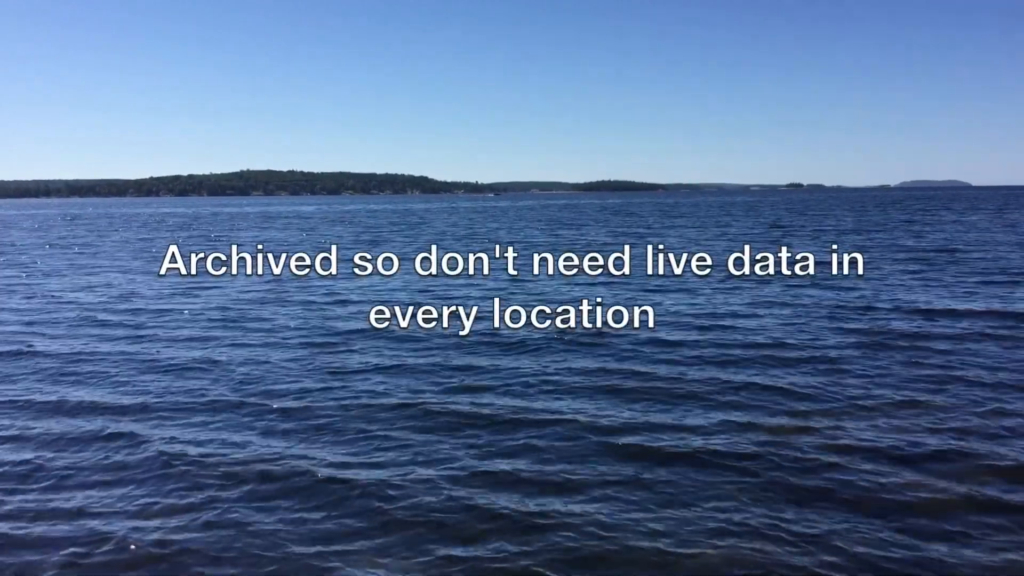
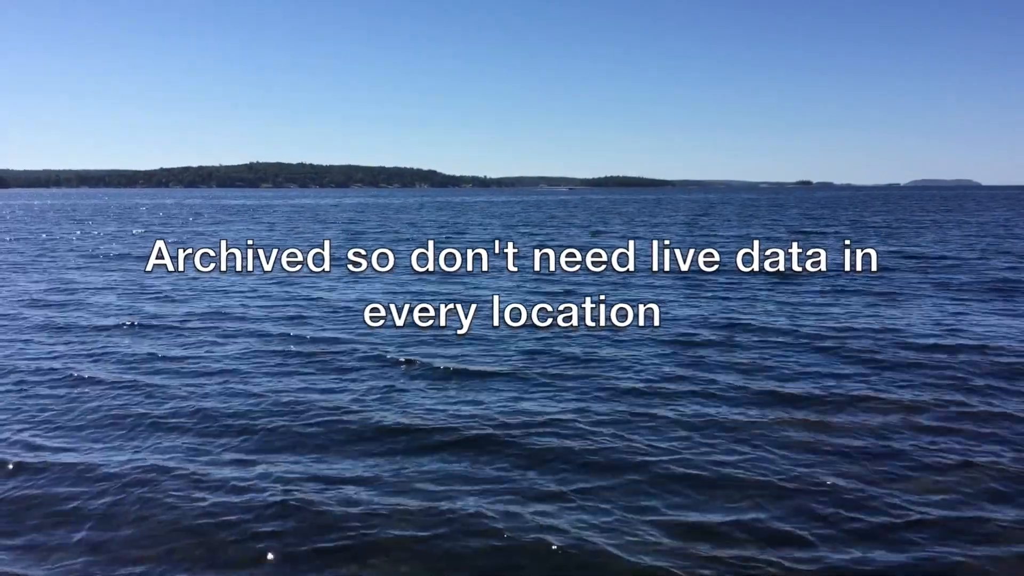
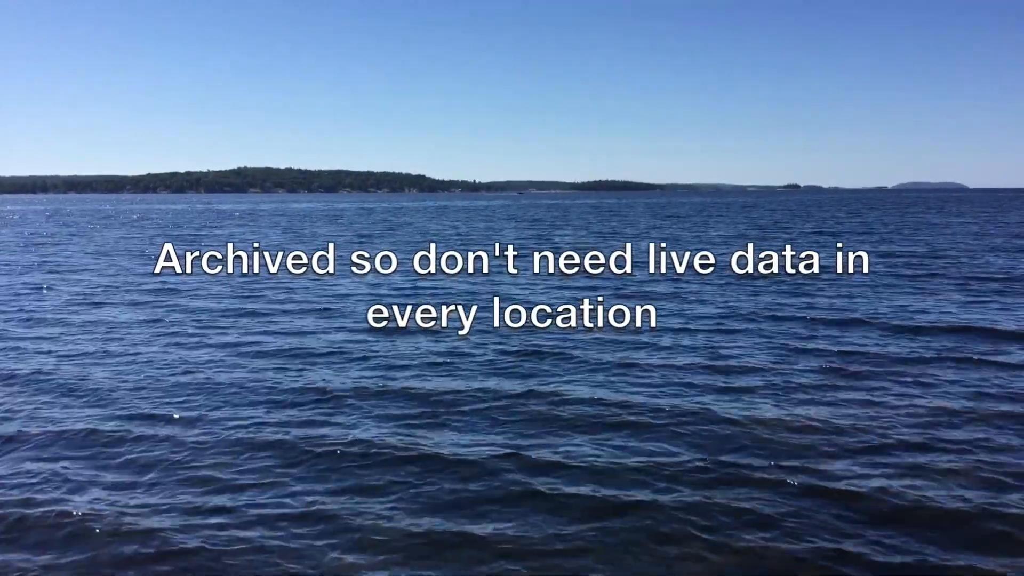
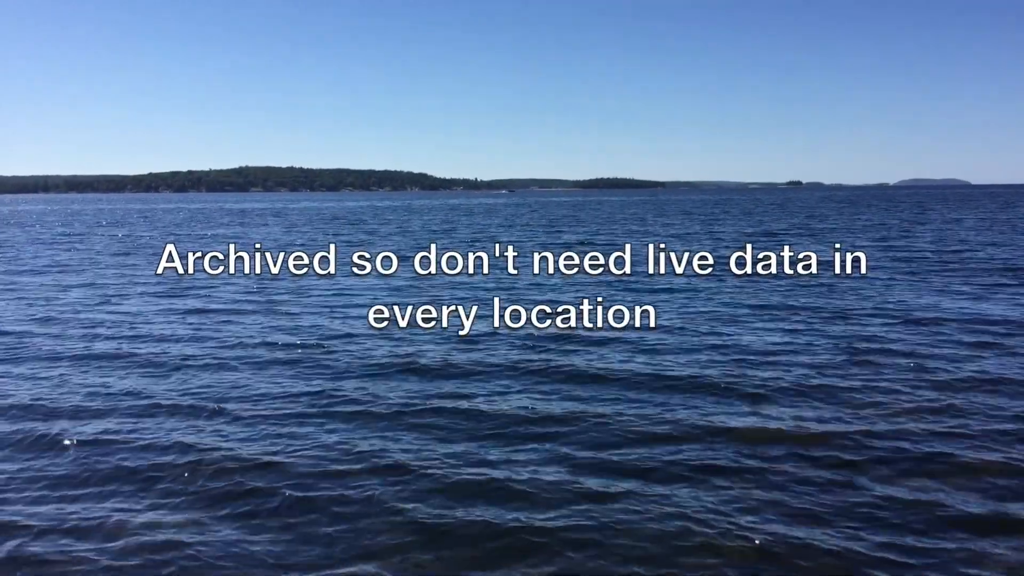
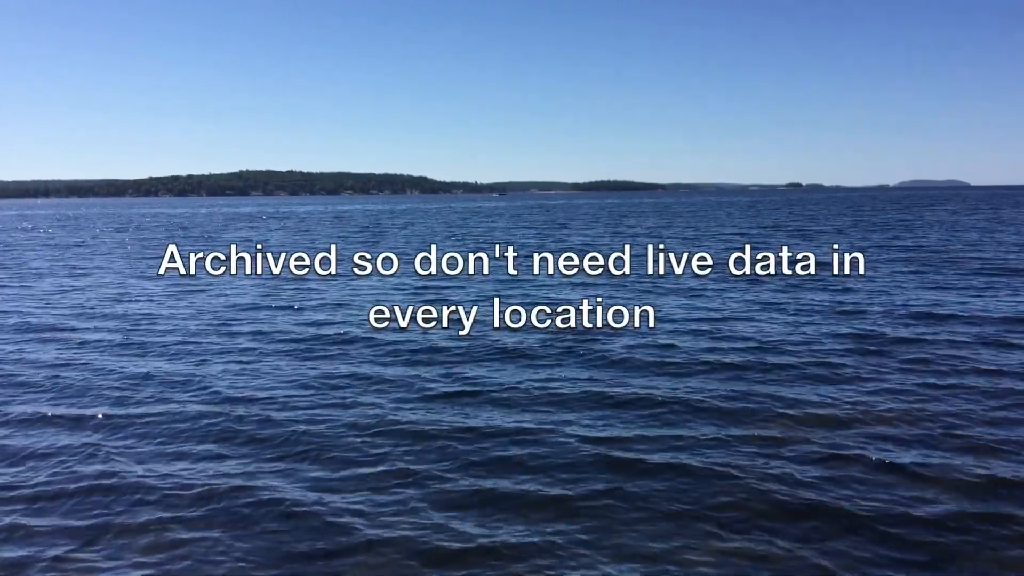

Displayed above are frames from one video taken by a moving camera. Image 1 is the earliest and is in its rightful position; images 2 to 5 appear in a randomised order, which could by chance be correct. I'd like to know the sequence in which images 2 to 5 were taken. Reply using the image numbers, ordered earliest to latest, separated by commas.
5, 4, 3, 2
